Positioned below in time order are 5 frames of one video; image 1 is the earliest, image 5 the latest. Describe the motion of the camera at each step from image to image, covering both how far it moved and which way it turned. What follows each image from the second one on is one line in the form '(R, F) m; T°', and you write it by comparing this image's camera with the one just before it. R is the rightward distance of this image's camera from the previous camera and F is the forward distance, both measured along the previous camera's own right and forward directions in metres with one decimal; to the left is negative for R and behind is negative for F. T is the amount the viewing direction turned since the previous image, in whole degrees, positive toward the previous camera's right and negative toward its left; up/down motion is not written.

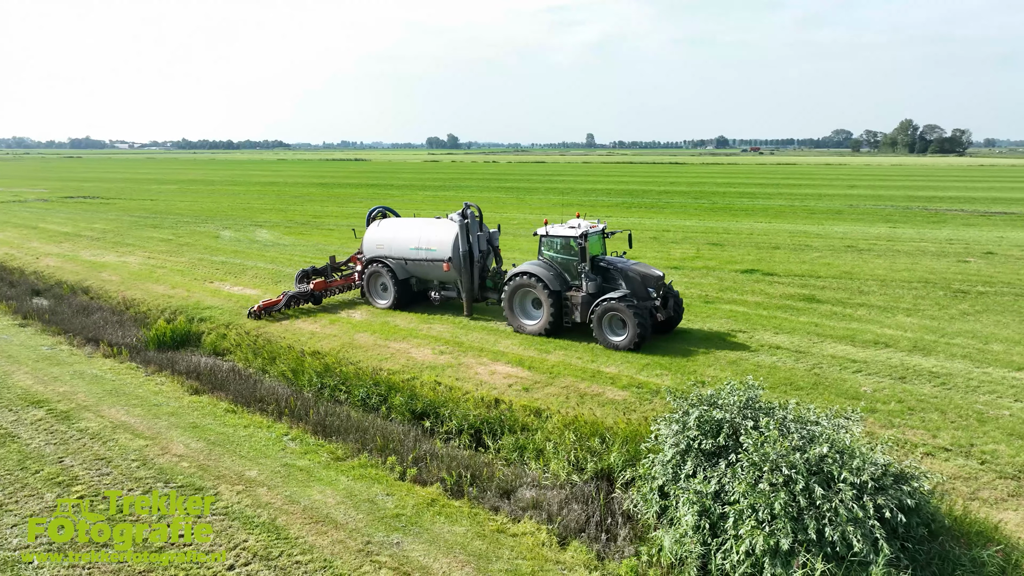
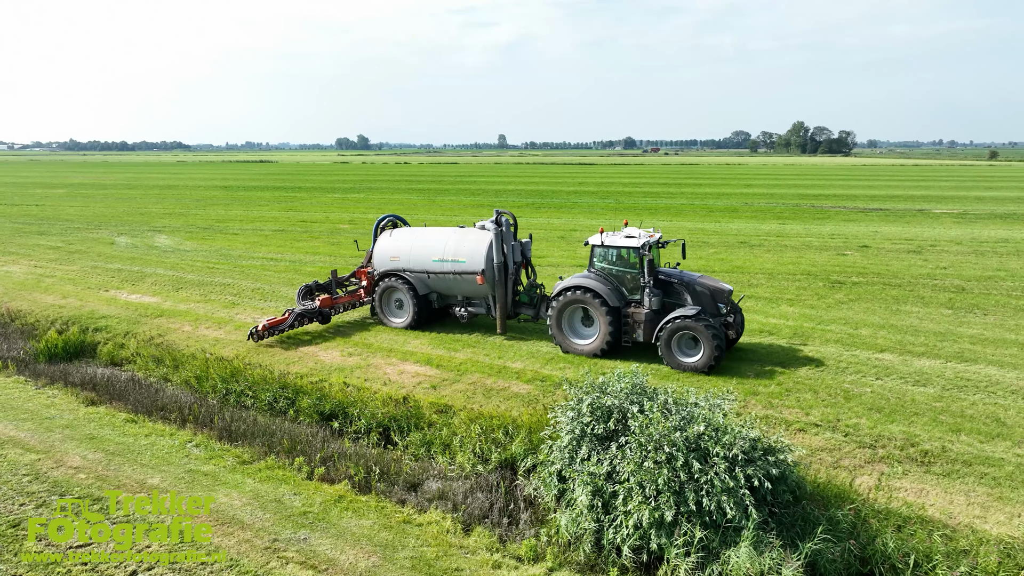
(+0.1, -0.3) m; +7°
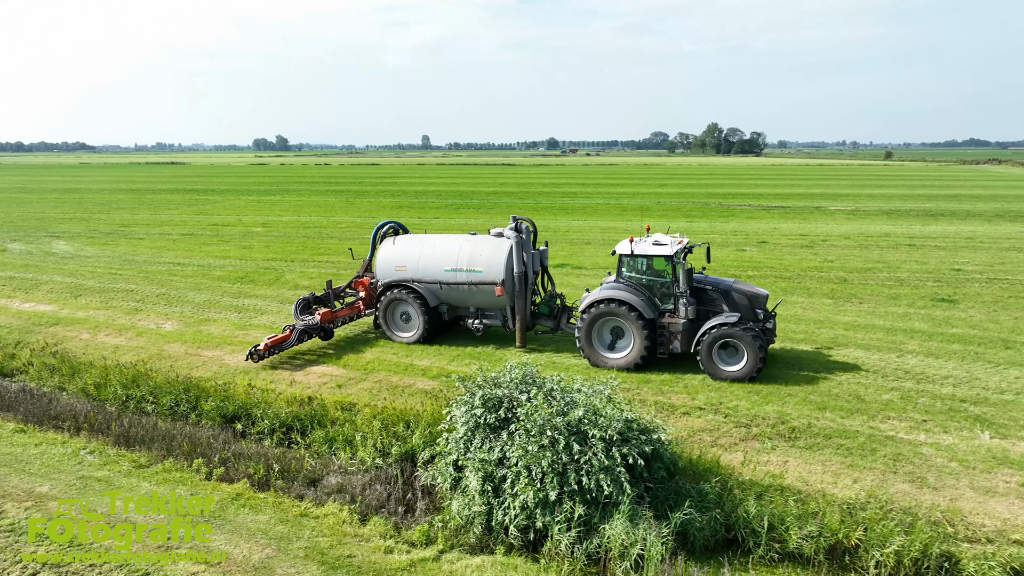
(+0.4, -0.4) m; +6°
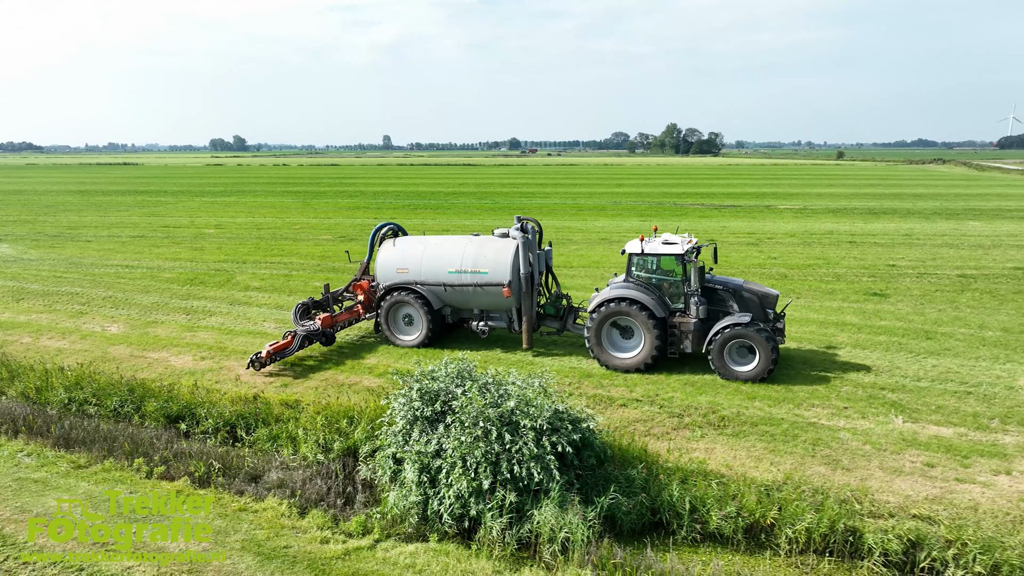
(+0.3, -0.3) m; +3°
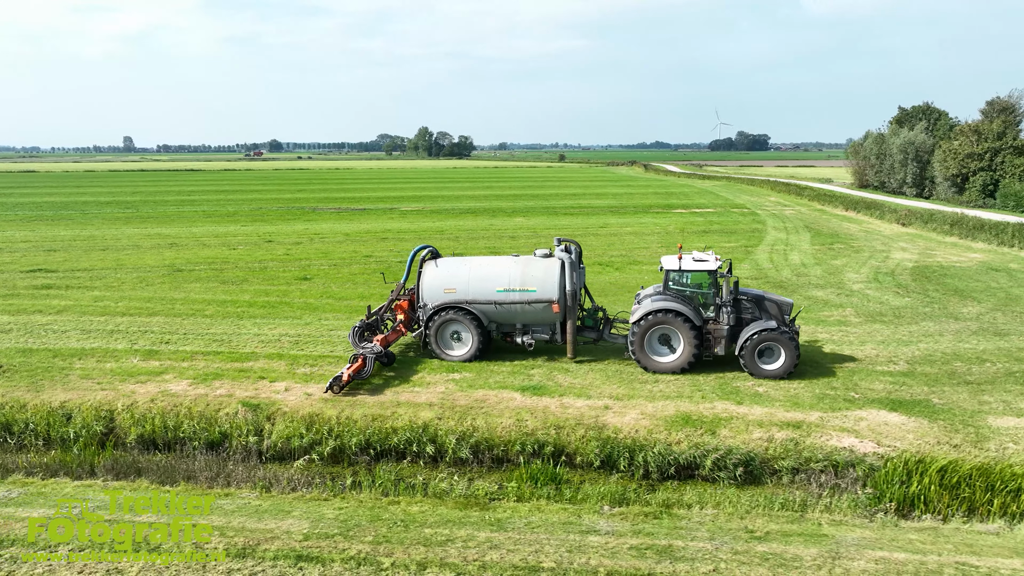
(+7.8, -6.0) m; +18°
